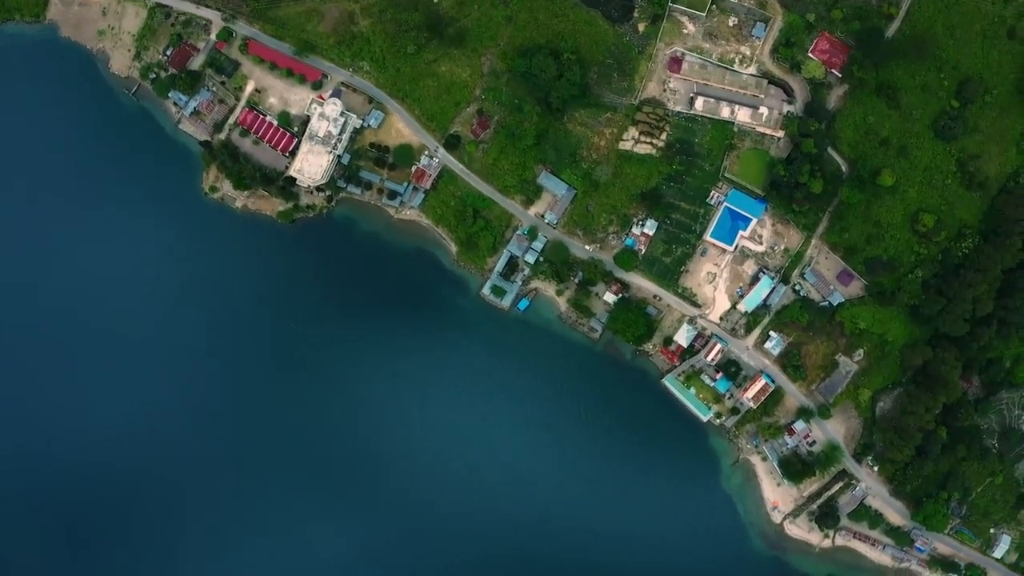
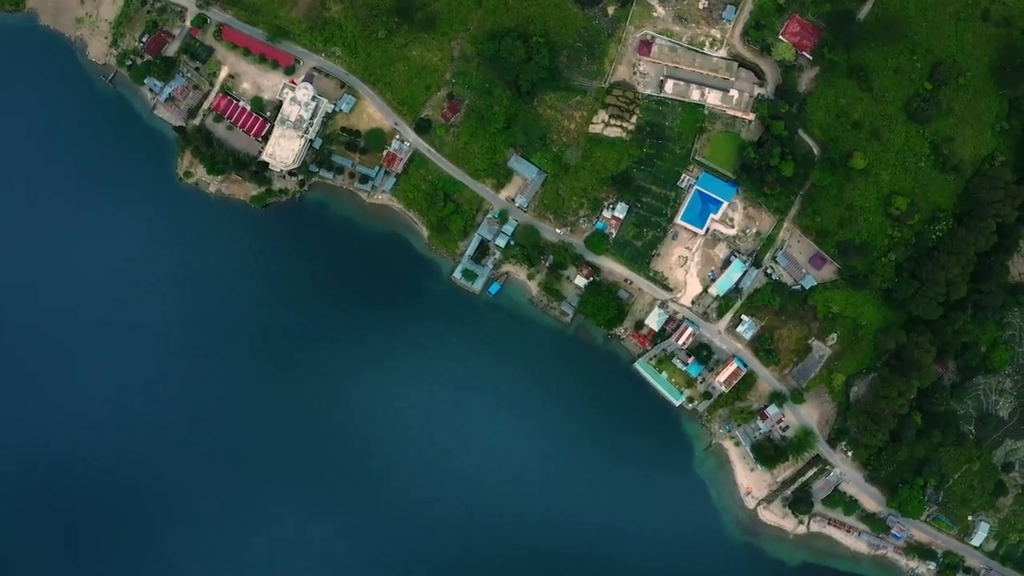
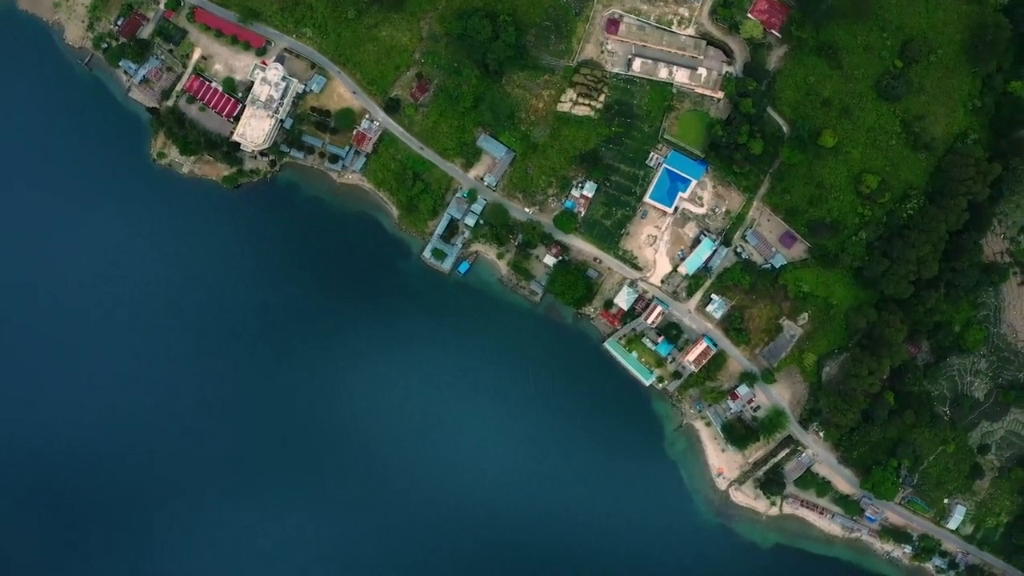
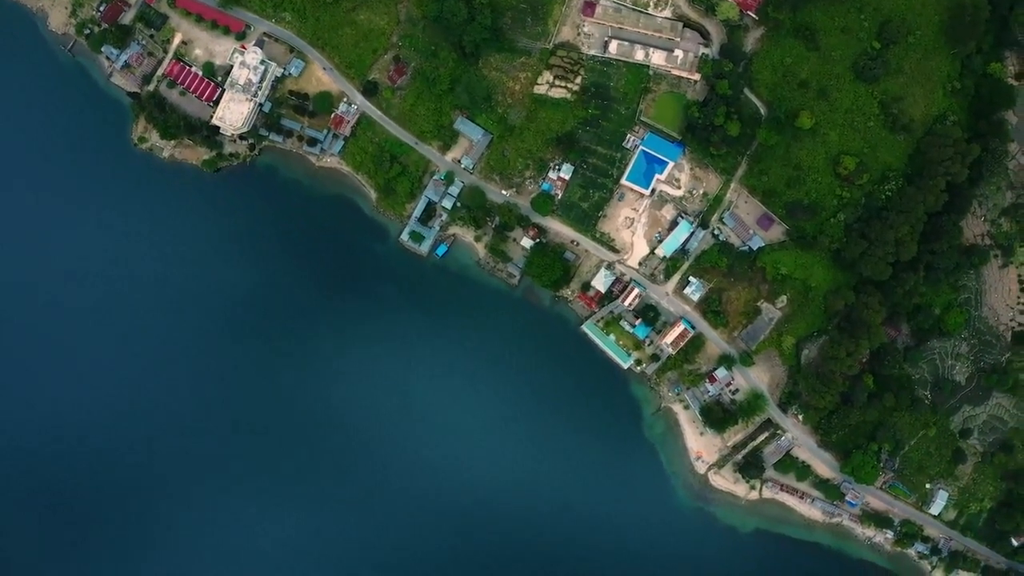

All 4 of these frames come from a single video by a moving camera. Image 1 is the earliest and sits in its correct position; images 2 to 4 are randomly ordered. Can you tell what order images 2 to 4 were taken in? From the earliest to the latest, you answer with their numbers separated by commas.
2, 3, 4
